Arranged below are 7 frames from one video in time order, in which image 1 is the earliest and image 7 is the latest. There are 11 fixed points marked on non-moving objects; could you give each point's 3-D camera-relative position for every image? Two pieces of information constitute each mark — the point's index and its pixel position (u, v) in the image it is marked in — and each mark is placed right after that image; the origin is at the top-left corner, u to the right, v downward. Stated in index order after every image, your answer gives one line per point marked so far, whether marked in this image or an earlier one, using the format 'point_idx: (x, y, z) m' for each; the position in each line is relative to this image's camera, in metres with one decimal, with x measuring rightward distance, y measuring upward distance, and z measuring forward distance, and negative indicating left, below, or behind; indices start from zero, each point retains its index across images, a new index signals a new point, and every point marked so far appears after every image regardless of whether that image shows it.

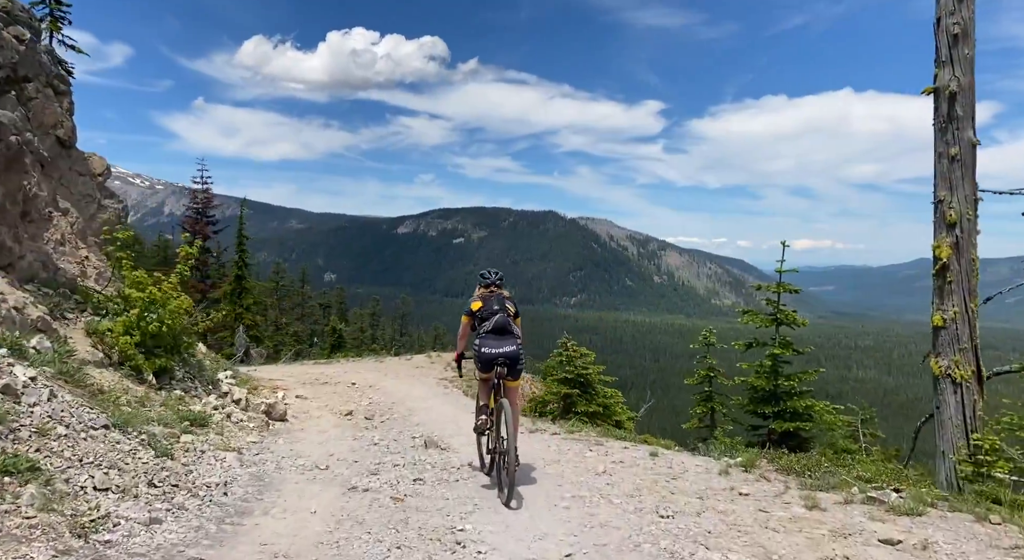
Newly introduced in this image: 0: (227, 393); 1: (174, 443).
0: (-4.8, -1.9, +12.2) m
1: (-4.0, -1.9, +8.4) m
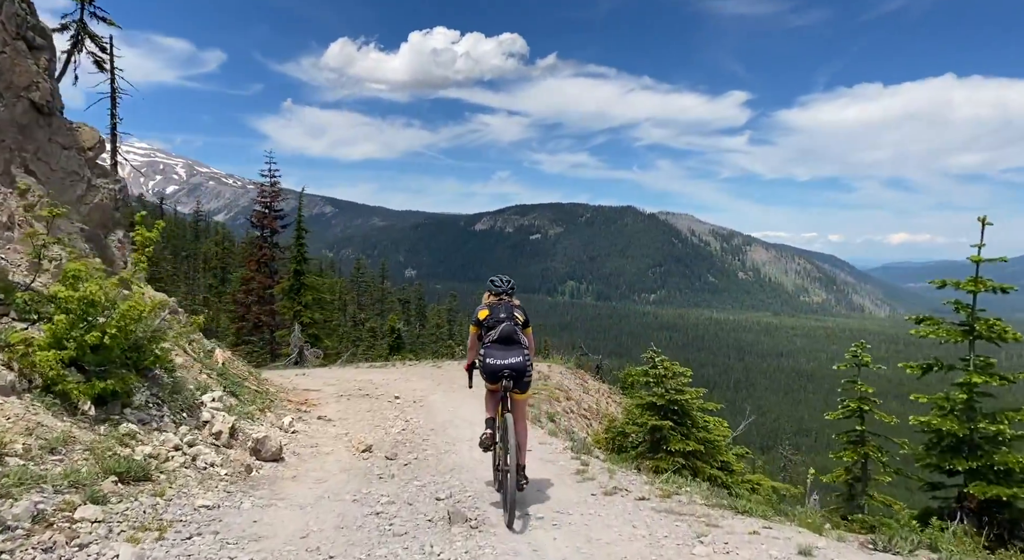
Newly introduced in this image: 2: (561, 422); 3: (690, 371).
0: (-3.9, -1.8, +9.3) m
1: (-3.5, -1.9, +5.5) m
2: (+0.9, -2.8, +14.3) m
3: (+2.9, -1.5, +11.8) m
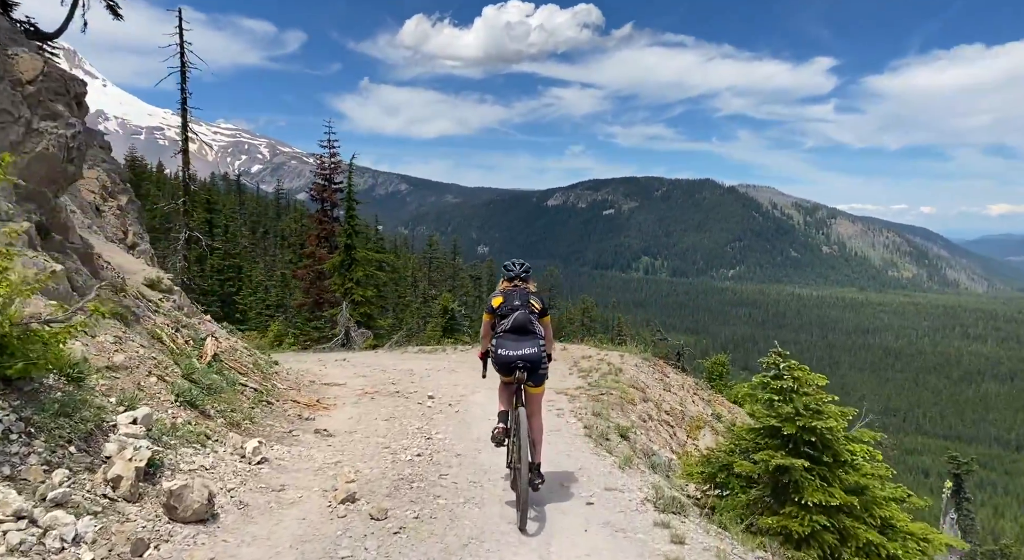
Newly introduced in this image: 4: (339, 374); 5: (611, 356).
0: (-3.5, -1.5, +6.3) m
1: (-3.5, -1.7, +2.4) m
2: (+1.8, -2.4, +10.8) m
3: (+3.5, -1.1, +8.0) m
4: (-4.1, -2.2, +17.3) m
5: (+2.4, -1.9, +18.3) m
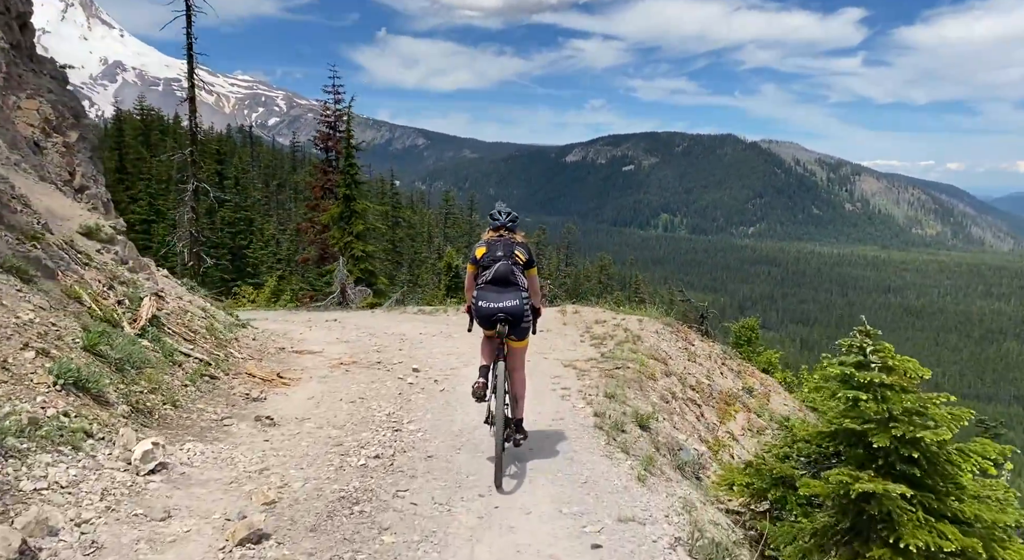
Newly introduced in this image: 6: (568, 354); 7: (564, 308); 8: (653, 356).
0: (-3.7, -1.2, +4.2) m
1: (-3.8, -1.6, +0.4) m
2: (+1.7, -1.8, +8.7) m
3: (+3.3, -0.7, +5.8) m
4: (-4.1, -1.2, +15.3) m
5: (+2.5, -0.9, +16.1) m
6: (+1.0, -1.3, +13.2) m
7: (+1.4, -0.7, +18.8) m
8: (+2.6, -1.4, +13.3) m
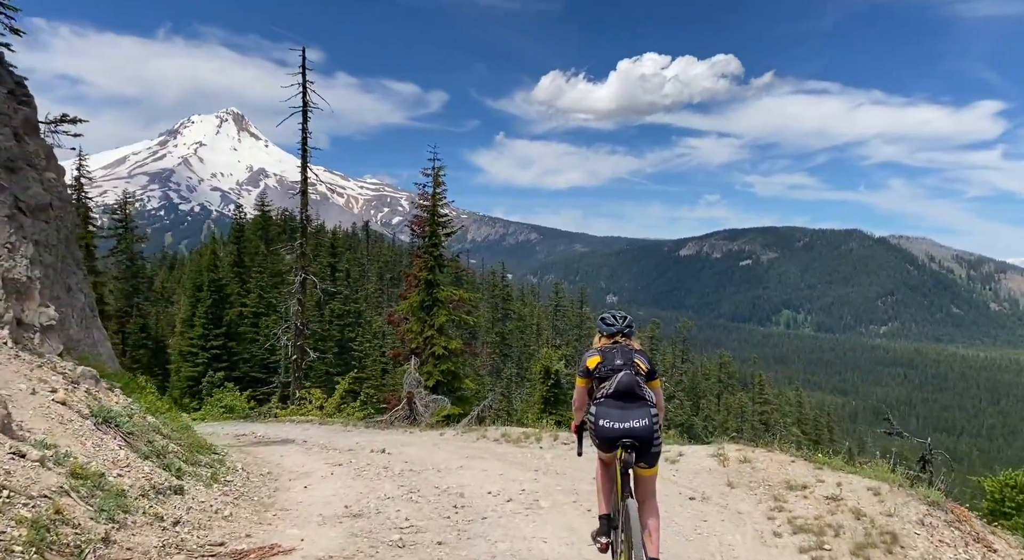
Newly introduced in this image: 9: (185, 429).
0: (-3.7, -1.4, -1.7) m
1: (-4.4, -1.3, -5.4) m
2: (+2.2, -2.6, +1.8) m
3: (+3.4, -1.1, -1.1) m
4: (-2.4, -2.8, +9.2) m
5: (+4.2, -2.6, +9.0) m
6: (+2.2, -2.7, +6.4) m
7: (+3.5, -2.8, +11.9) m
8: (+3.8, -2.7, +6.2) m
9: (-5.8, -2.7, +12.9) m
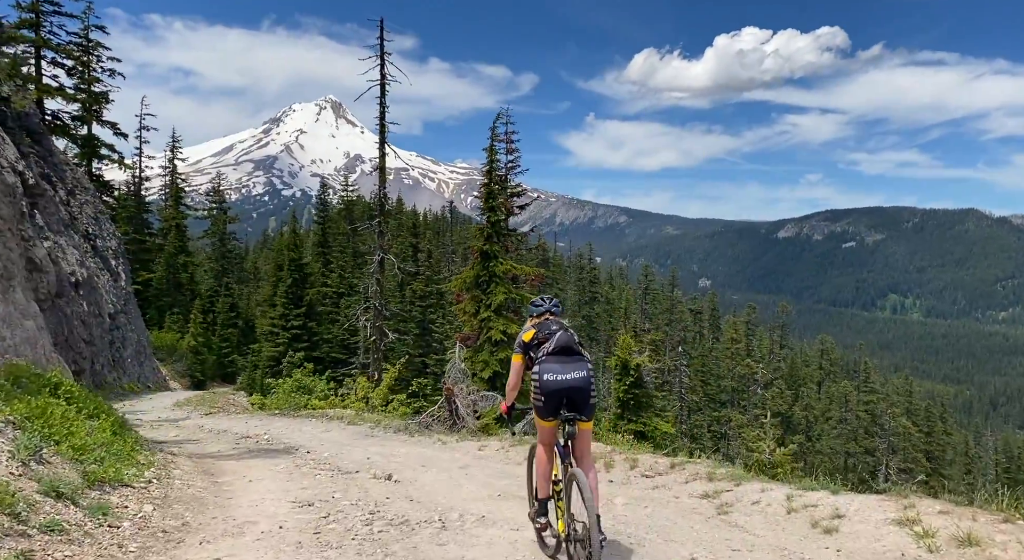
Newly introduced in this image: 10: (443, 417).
0: (-4.9, -1.1, -5.8) m
1: (-6.1, -1.2, -9.4) m
2: (+1.4, -2.3, -3.1) m
3: (+2.3, -0.9, -6.1) m
4: (-2.3, -2.4, +4.9) m
5: (+4.3, -2.2, +3.9) m
6: (+2.0, -2.3, +1.5) m
7: (+3.9, -2.3, +6.8) m
8: (+3.5, -2.3, +1.1) m
9: (-5.1, -2.1, +9.0) m
10: (-1.5, -3.0, +16.1) m
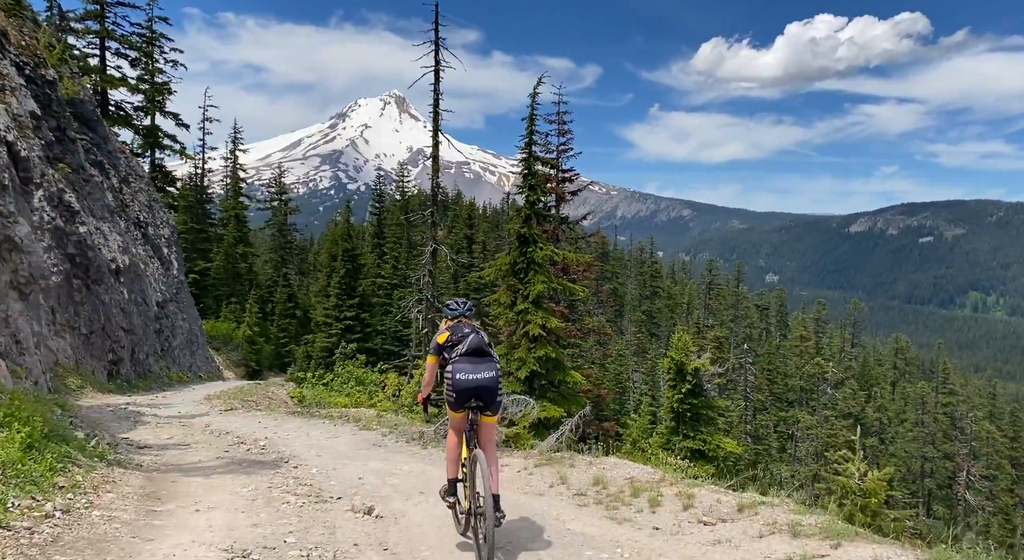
0: (-6.1, -1.0, -7.8) m
1: (-7.6, -1.1, -11.4) m
2: (+0.4, -2.2, -5.7) m
3: (+1.0, -0.8, -8.8) m
4: (-2.6, -2.1, +2.6) m
5: (+3.9, -2.0, +1.1) m
6: (+1.4, -2.2, -1.1) m
7: (+3.7, -2.1, +4.0) m
8: (+2.9, -2.2, -1.6) m
9: (-5.1, -1.8, +6.9) m
10: (-0.9, -2.7, +13.7) m
